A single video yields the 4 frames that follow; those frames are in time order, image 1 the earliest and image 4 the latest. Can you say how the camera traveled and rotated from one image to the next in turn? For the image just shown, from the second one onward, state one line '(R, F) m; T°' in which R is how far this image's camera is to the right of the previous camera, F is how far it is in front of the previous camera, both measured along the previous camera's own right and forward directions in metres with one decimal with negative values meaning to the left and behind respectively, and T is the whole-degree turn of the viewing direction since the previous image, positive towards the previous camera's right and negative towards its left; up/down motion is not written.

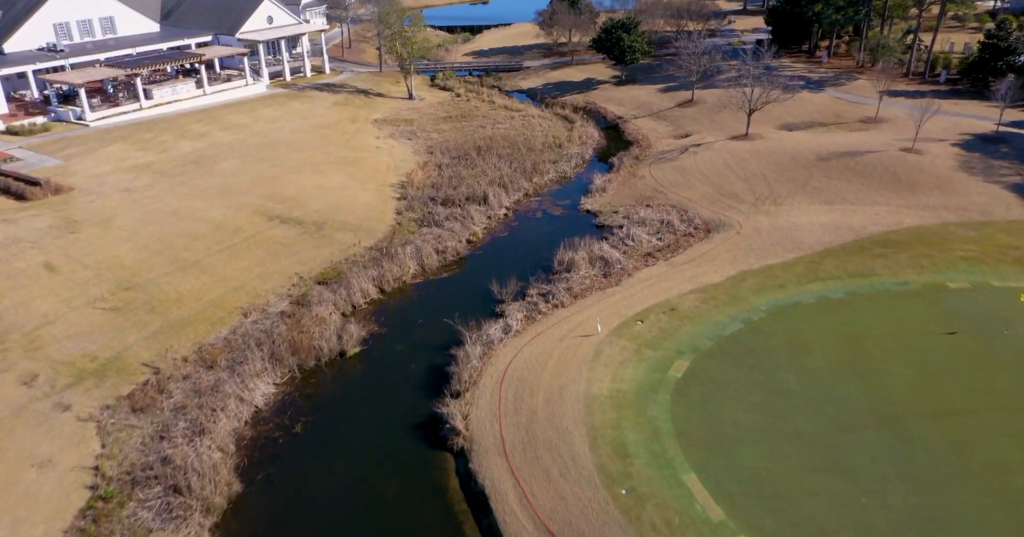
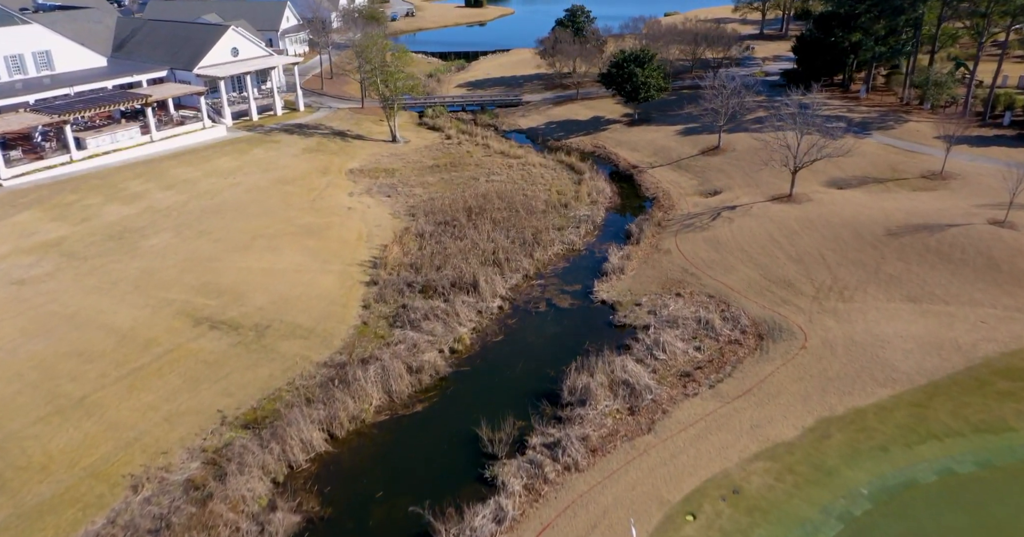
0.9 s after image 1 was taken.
(+0.1, +5.3) m; 0°
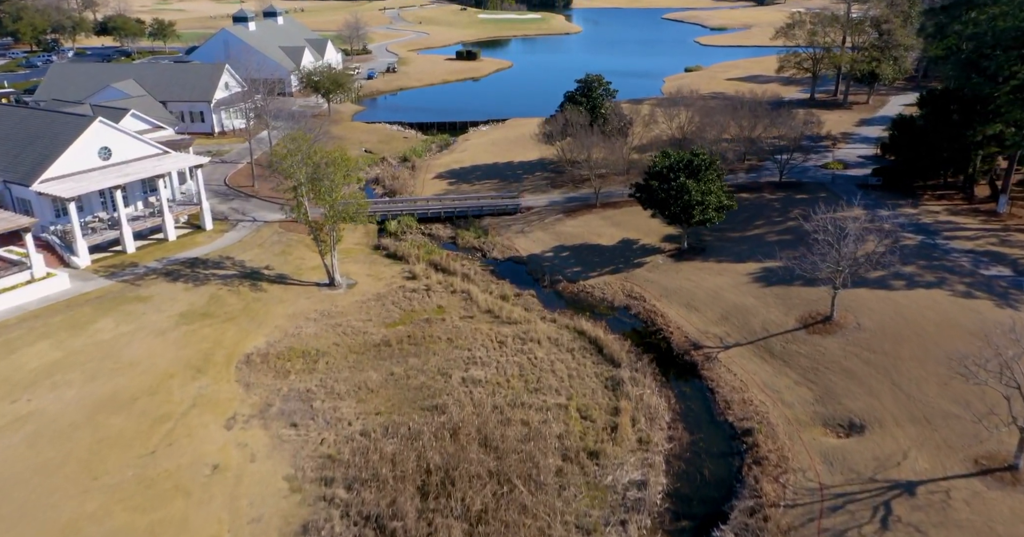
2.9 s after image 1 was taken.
(+0.2, +12.0) m; 0°
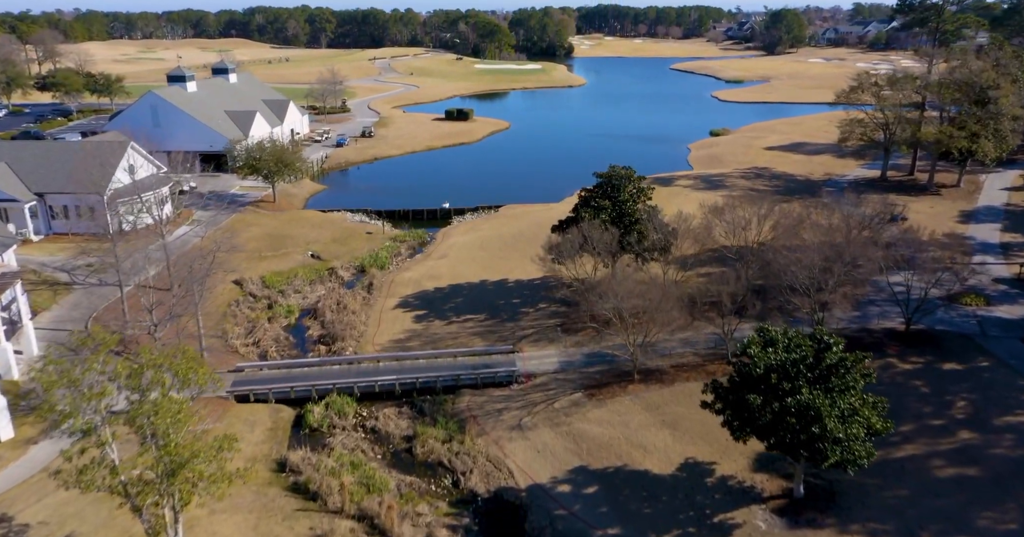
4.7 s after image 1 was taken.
(+0.2, +11.0) m; 0°
